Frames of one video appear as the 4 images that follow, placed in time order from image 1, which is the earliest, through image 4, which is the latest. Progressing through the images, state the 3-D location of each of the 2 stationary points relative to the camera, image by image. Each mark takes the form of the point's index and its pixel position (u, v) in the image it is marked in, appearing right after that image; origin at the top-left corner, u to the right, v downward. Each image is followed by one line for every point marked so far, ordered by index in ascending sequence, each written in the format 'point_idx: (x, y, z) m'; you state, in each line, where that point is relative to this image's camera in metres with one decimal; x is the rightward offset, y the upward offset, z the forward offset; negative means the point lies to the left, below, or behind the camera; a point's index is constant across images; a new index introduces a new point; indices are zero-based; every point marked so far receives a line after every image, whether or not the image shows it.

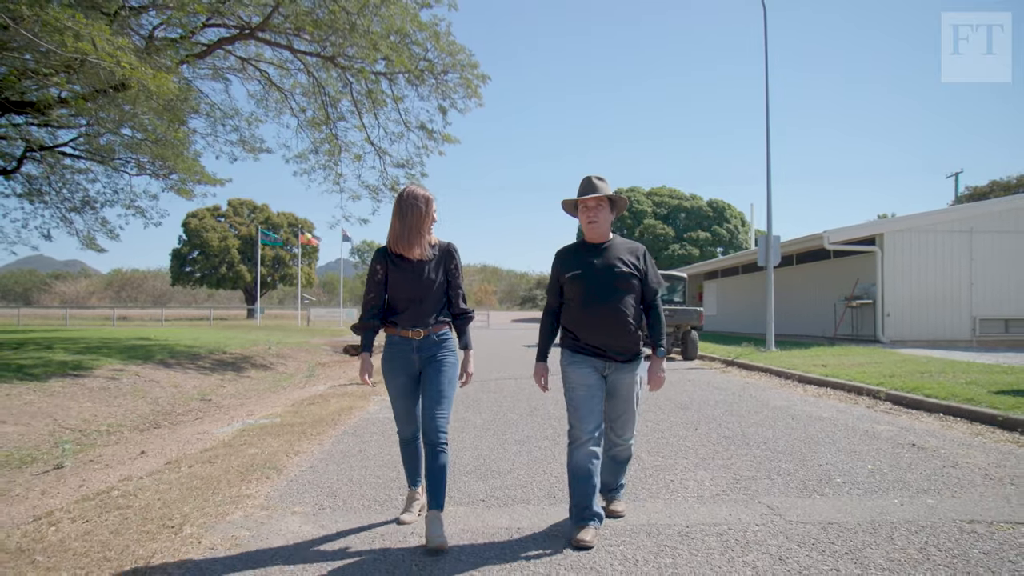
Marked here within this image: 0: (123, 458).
0: (-3.7, -1.6, +6.0) m
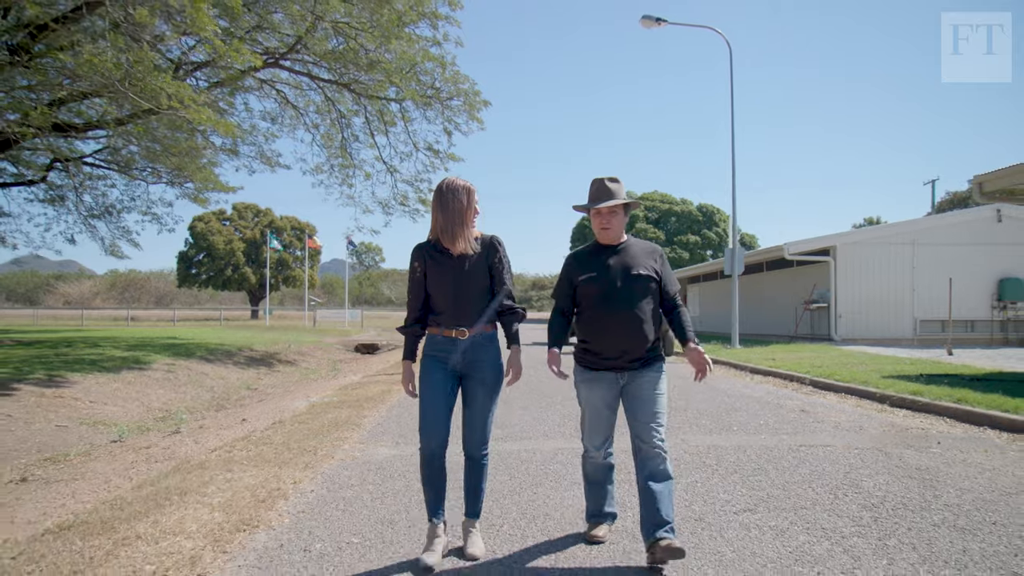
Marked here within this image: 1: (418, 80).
0: (-3.6, -1.7, +8.0) m
1: (-2.6, +5.6, +17.0) m
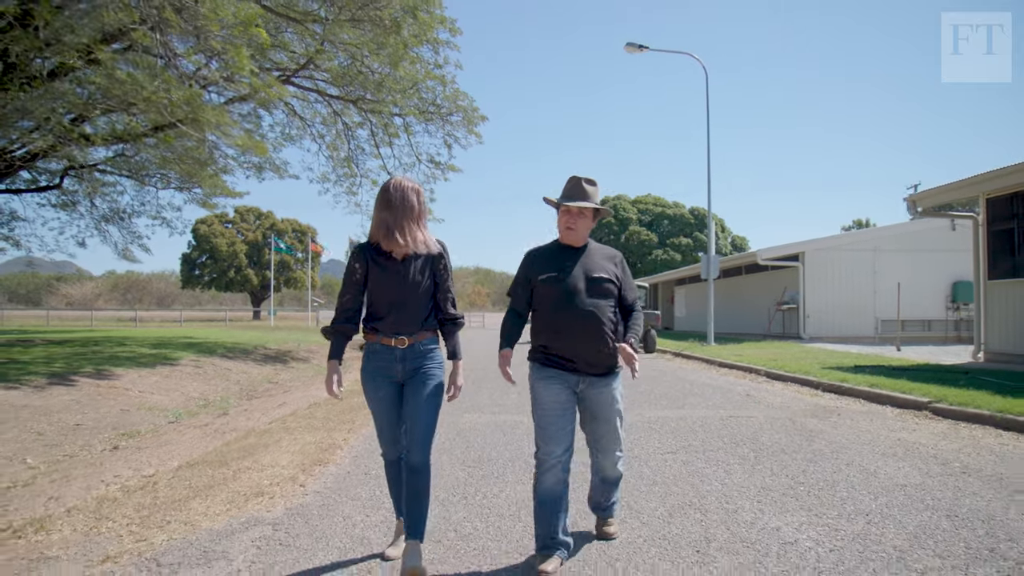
0: (-3.7, -1.8, +9.5) m
1: (-2.7, +5.6, +18.4) m
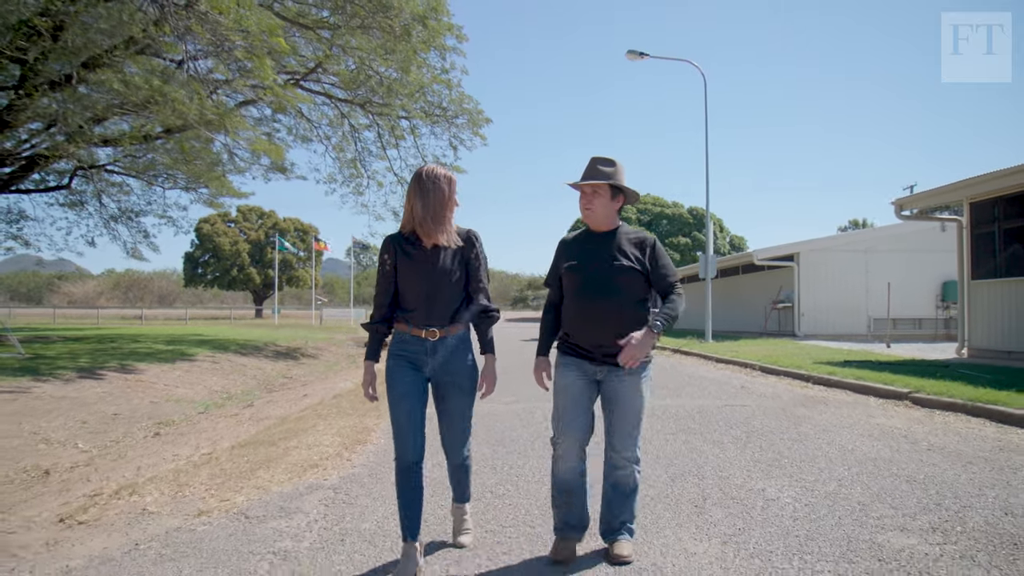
0: (-3.5, -1.8, +10.1) m
1: (-2.6, +5.6, +19.0) m
